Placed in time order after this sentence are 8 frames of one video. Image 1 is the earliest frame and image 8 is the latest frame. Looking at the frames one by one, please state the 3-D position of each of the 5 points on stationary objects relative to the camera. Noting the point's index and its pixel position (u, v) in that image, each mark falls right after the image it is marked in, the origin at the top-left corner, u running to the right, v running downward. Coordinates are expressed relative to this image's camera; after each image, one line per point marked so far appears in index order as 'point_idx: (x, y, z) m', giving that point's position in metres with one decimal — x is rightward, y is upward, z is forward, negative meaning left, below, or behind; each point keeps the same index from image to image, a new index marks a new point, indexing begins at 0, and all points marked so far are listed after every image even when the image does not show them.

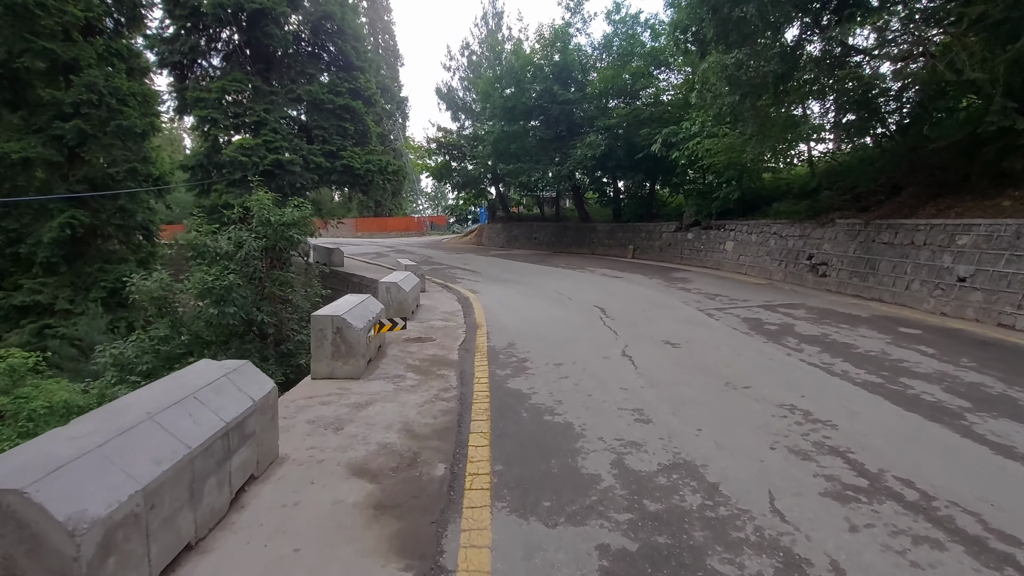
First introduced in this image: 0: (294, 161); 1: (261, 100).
0: (-6.3, +3.7, +14.2) m
1: (-7.4, +5.5, +14.5) m
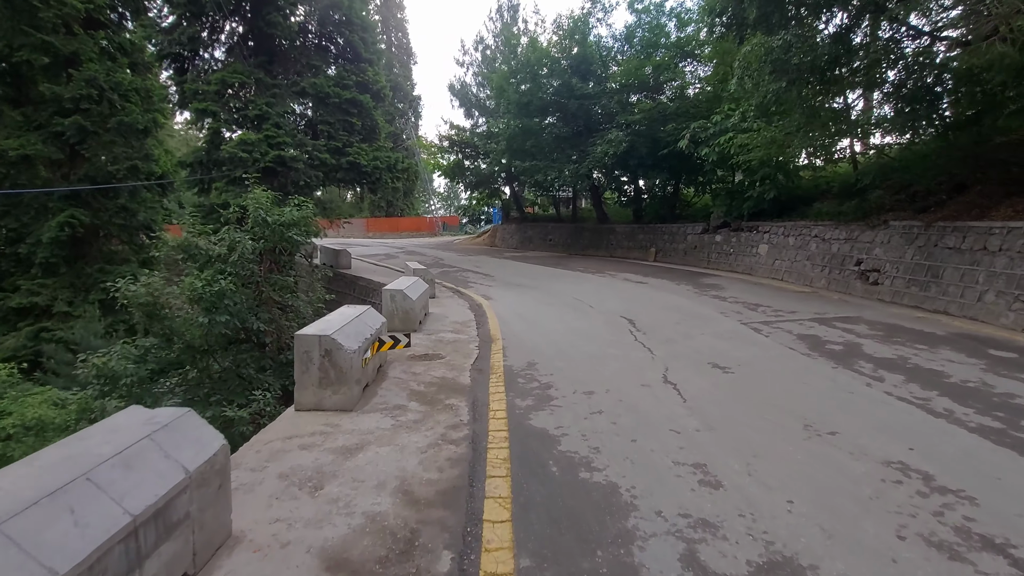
0: (-5.8, +3.6, +13.3) m
1: (-6.9, +5.4, +13.7) m
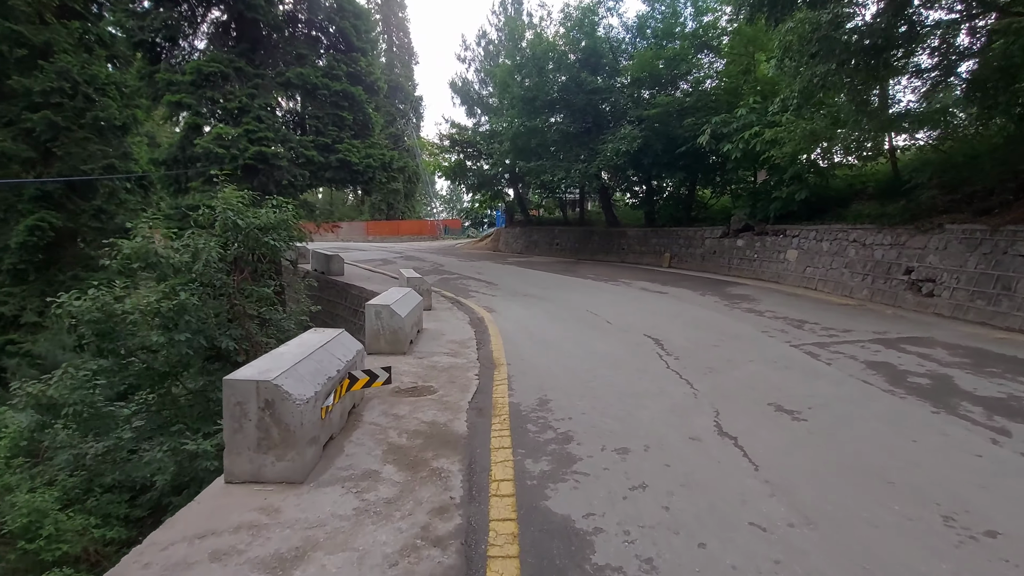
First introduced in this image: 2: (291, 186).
0: (-5.7, +3.3, +12.1) m
1: (-6.8, +5.2, +12.5) m
2: (-5.7, +2.6, +12.5) m
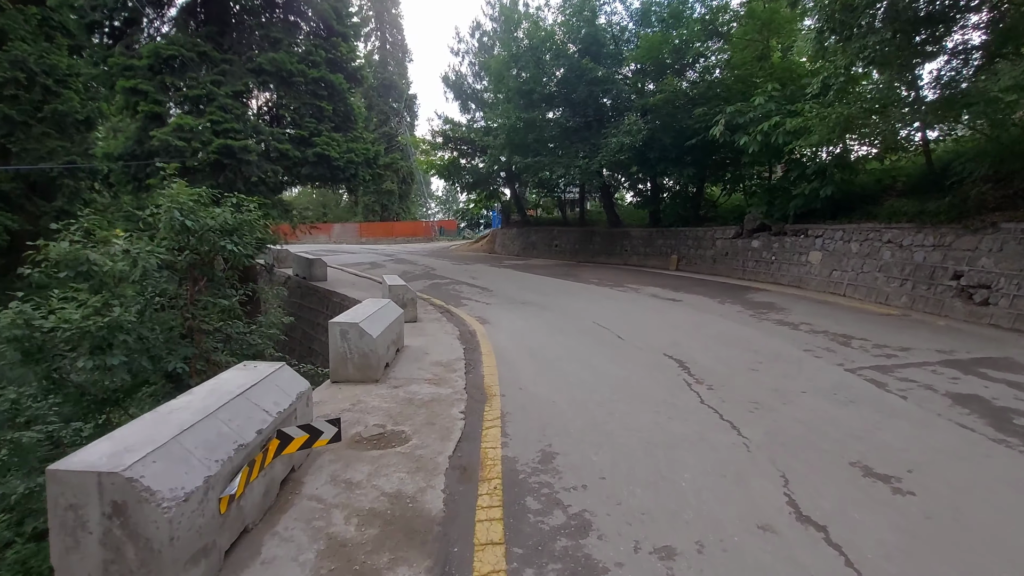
0: (-5.8, +3.1, +10.9) m
1: (-6.9, +5.0, +11.3) m
2: (-5.8, +2.4, +11.3) m
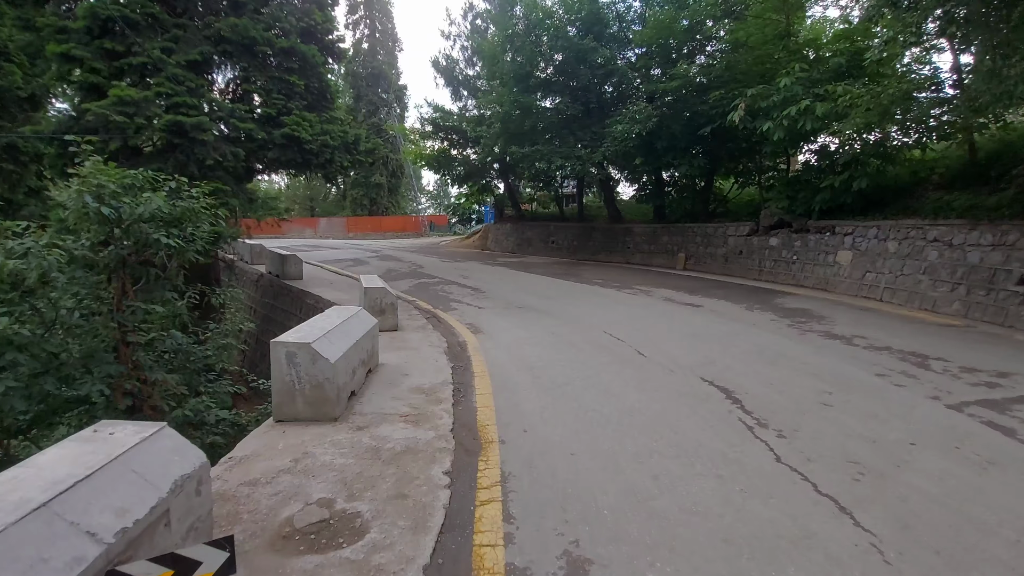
0: (-5.8, +3.1, +9.4) m
1: (-7.0, +5.0, +9.7) m
2: (-5.8, +2.4, +9.8) m
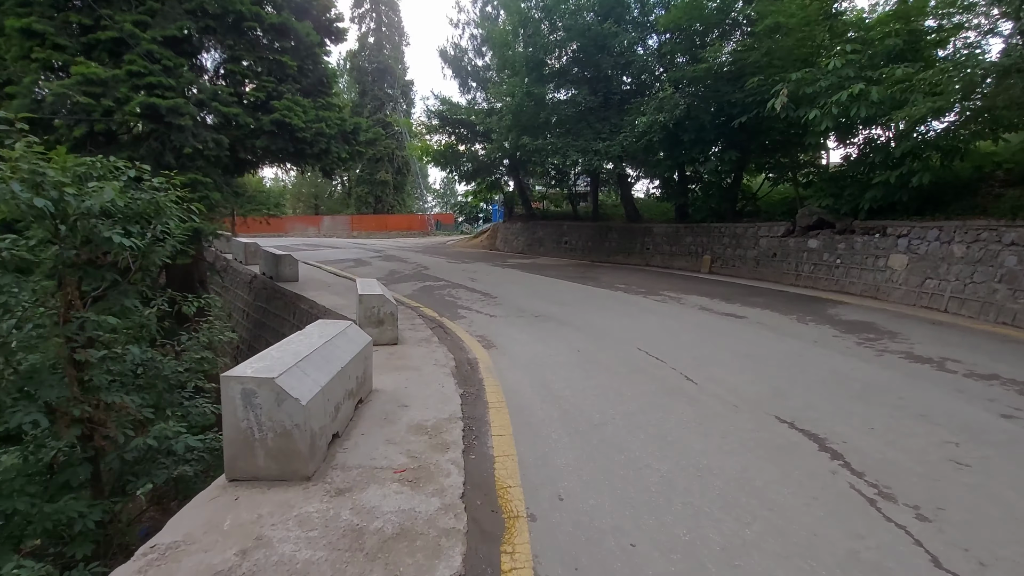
0: (-5.5, +3.0, +8.3) m
1: (-6.6, +4.9, +8.7) m
2: (-5.5, +2.3, +8.7) m
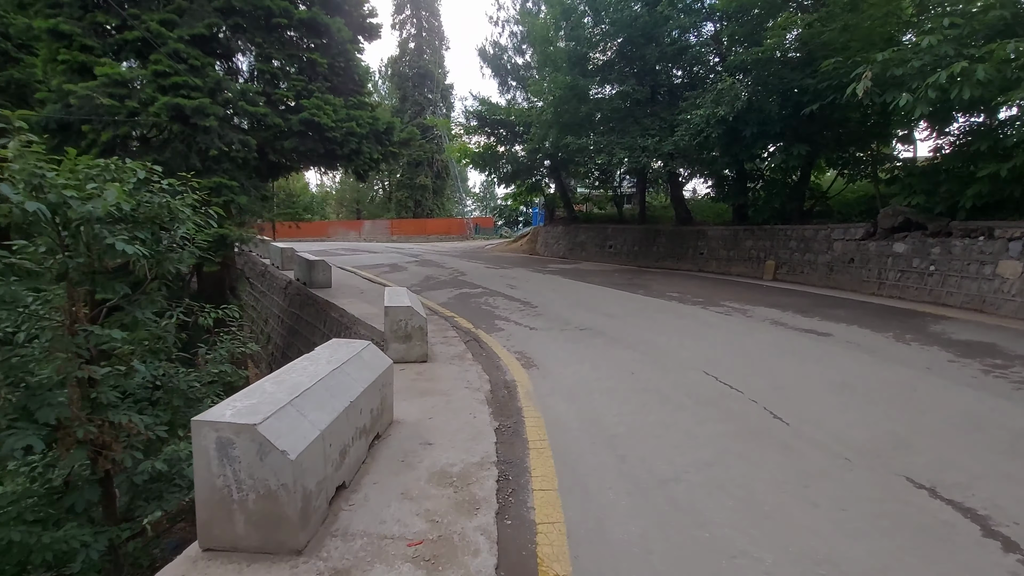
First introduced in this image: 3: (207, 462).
0: (-4.8, +2.9, +7.9) m
1: (-5.9, +4.8, +8.4) m
2: (-4.8, +2.2, +8.3) m
3: (-1.6, -0.9, +2.6) m
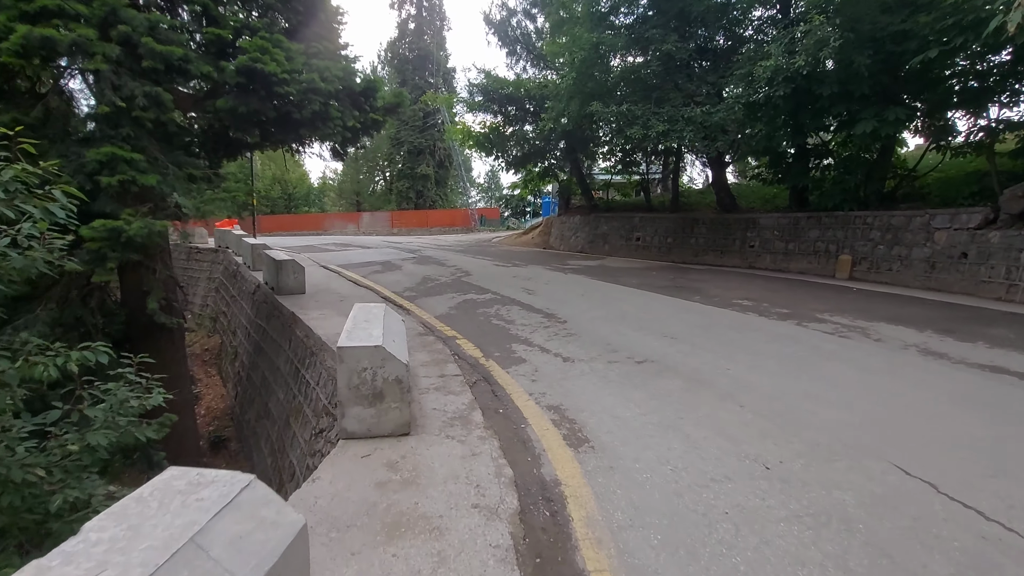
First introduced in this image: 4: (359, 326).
0: (-4.6, +2.7, +5.4) m
1: (-5.7, +4.6, +5.8) m
2: (-4.5, +2.0, +5.8) m
3: (-1.4, -1.2, +0.1) m
4: (-1.3, -0.4, +4.2) m
